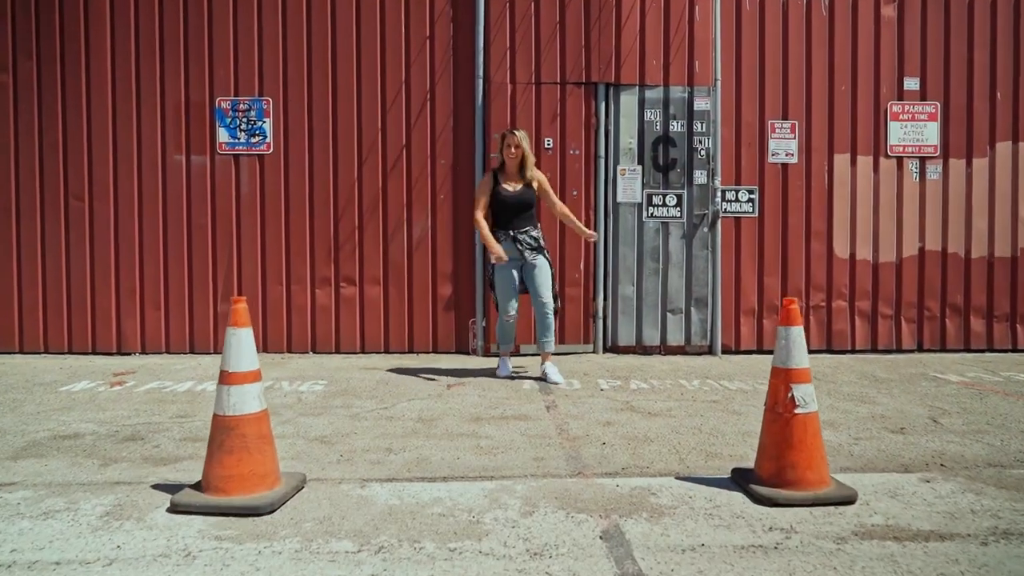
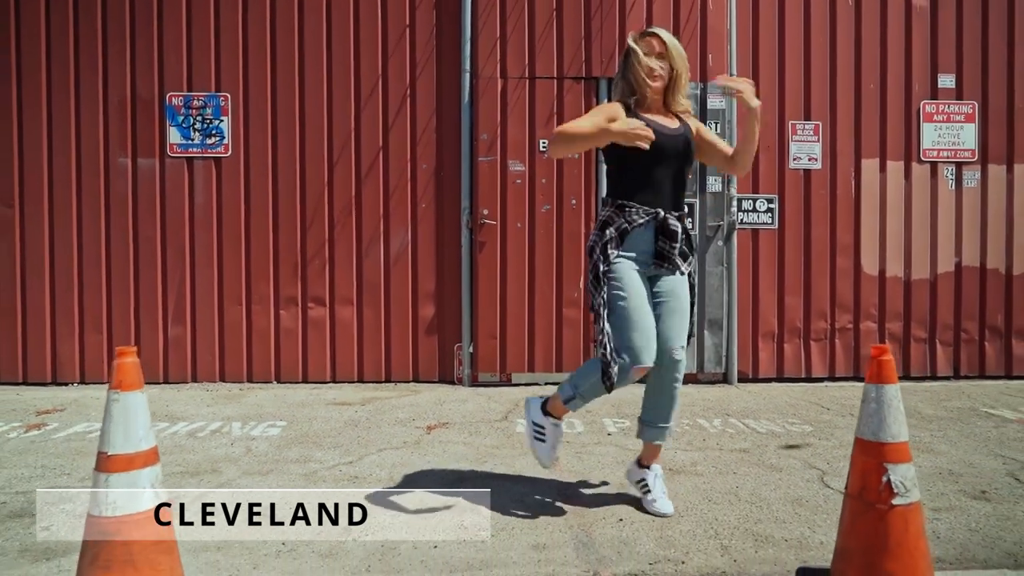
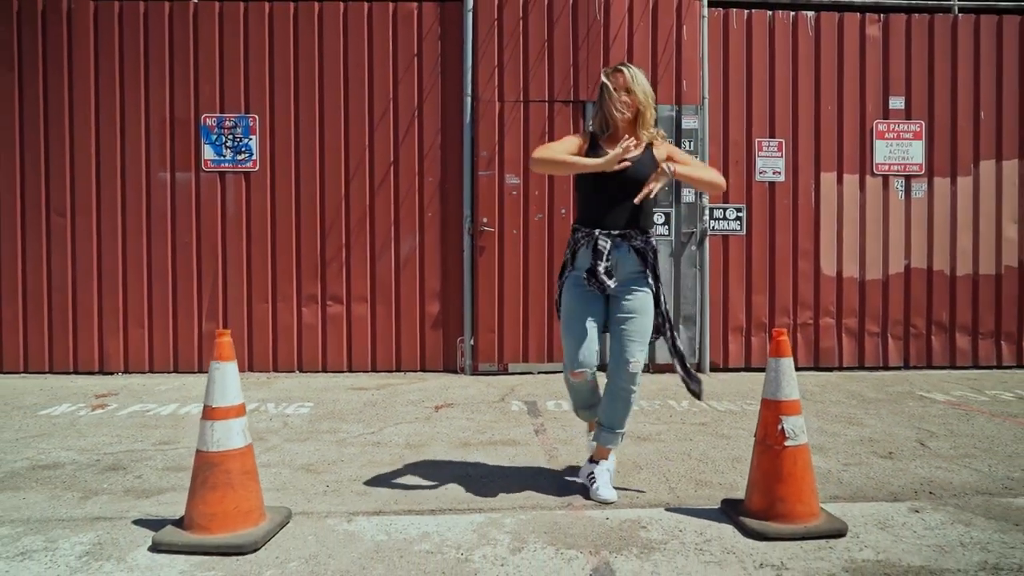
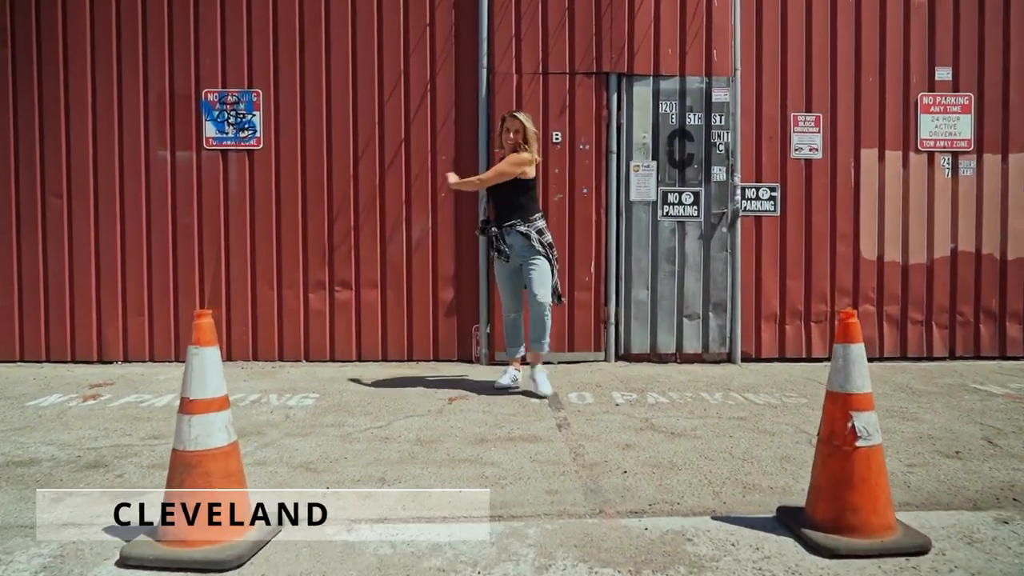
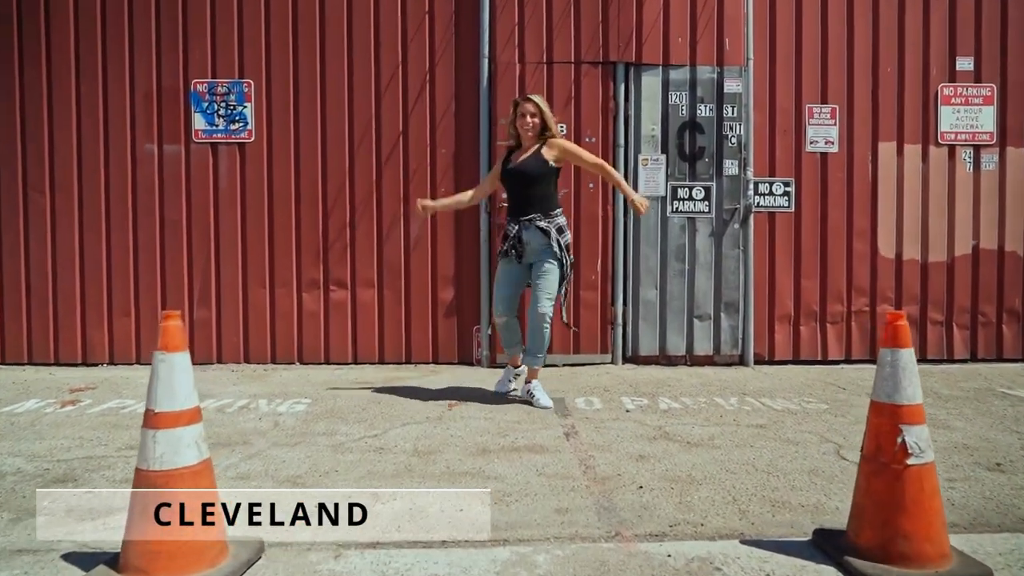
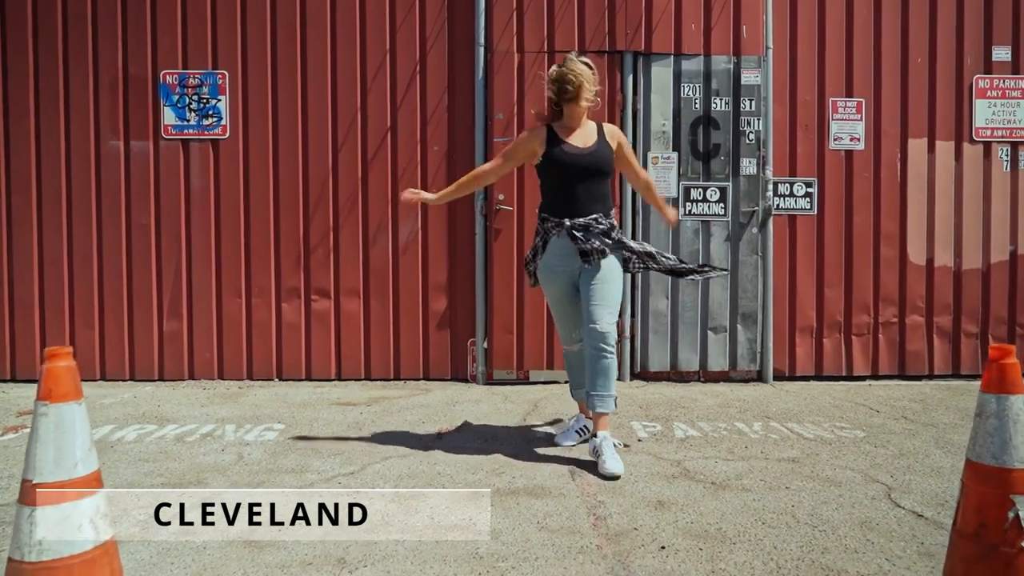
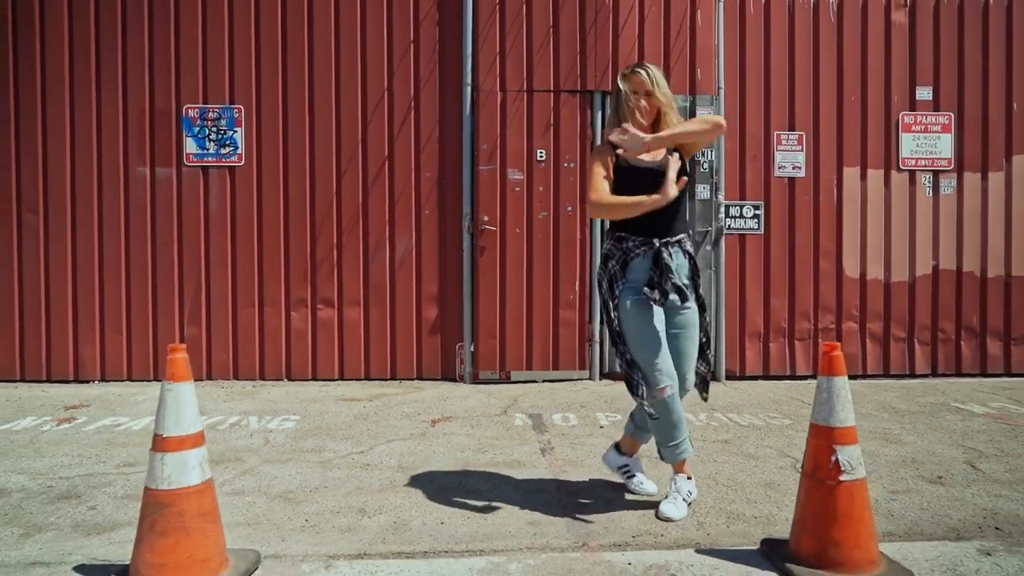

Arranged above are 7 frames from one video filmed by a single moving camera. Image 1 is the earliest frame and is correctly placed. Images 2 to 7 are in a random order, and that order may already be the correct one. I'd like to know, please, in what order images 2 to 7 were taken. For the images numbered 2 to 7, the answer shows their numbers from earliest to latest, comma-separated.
4, 5, 6, 2, 7, 3
